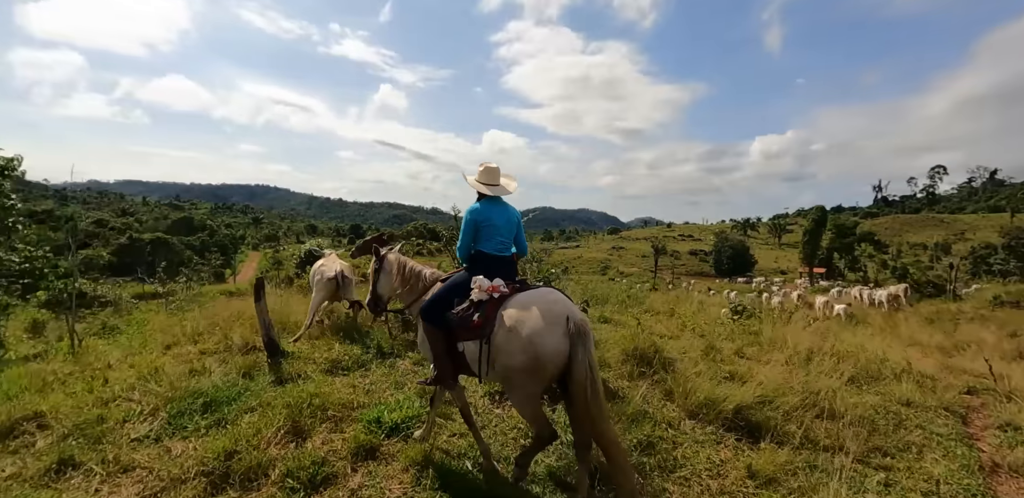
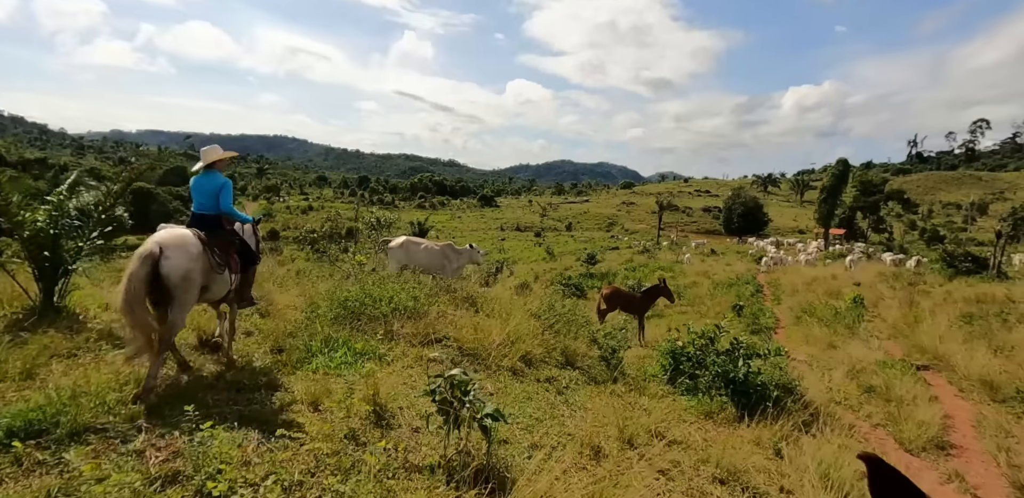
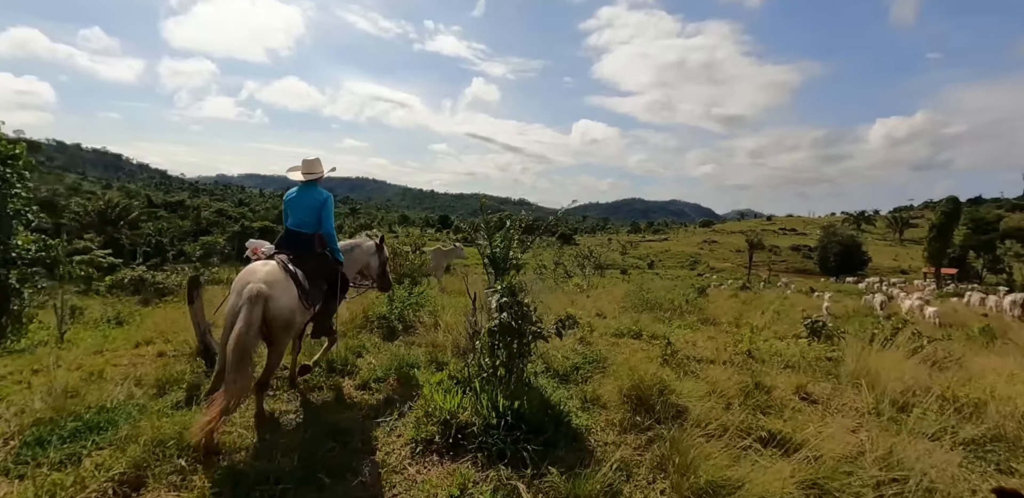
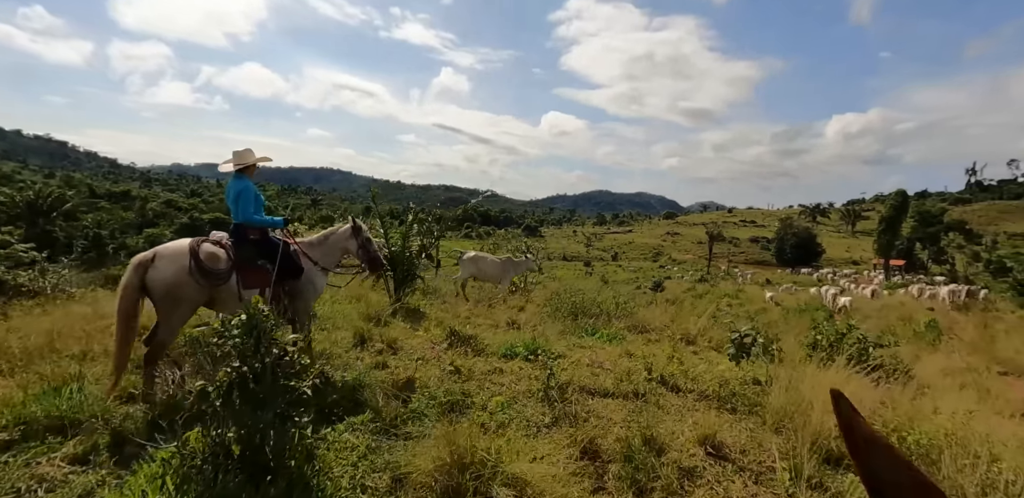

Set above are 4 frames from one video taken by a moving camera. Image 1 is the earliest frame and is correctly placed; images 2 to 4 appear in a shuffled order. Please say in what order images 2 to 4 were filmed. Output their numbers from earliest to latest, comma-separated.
3, 4, 2
